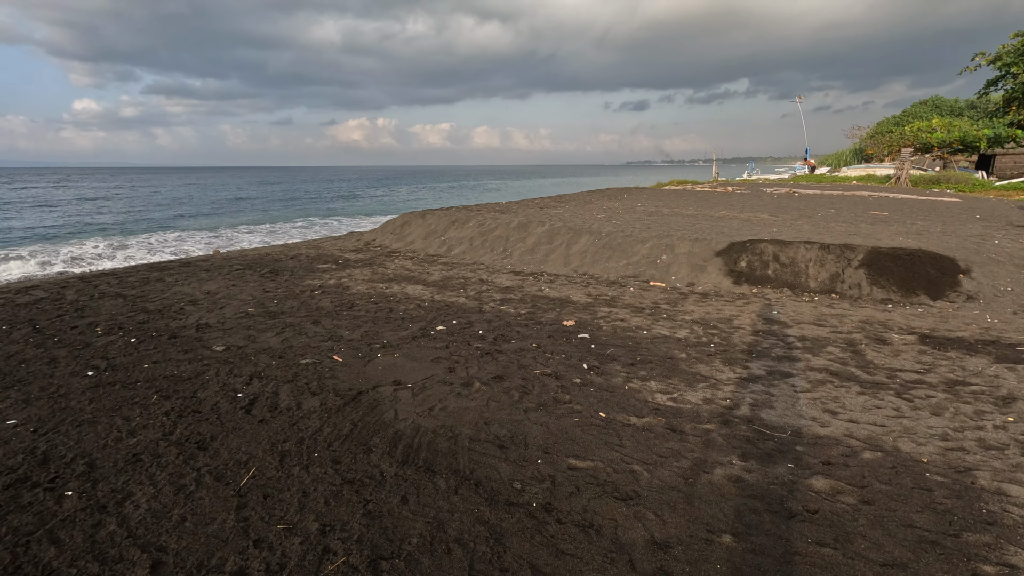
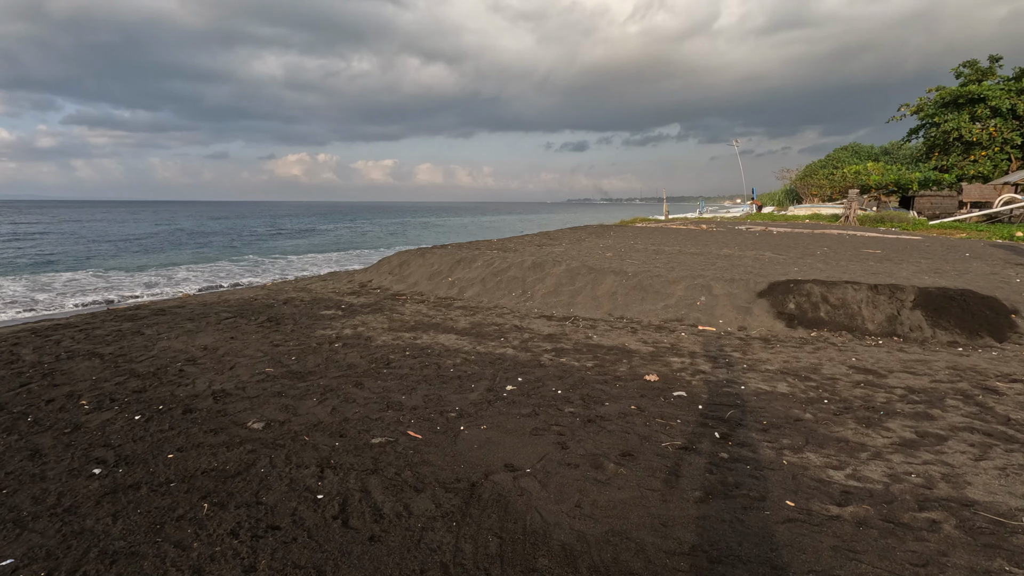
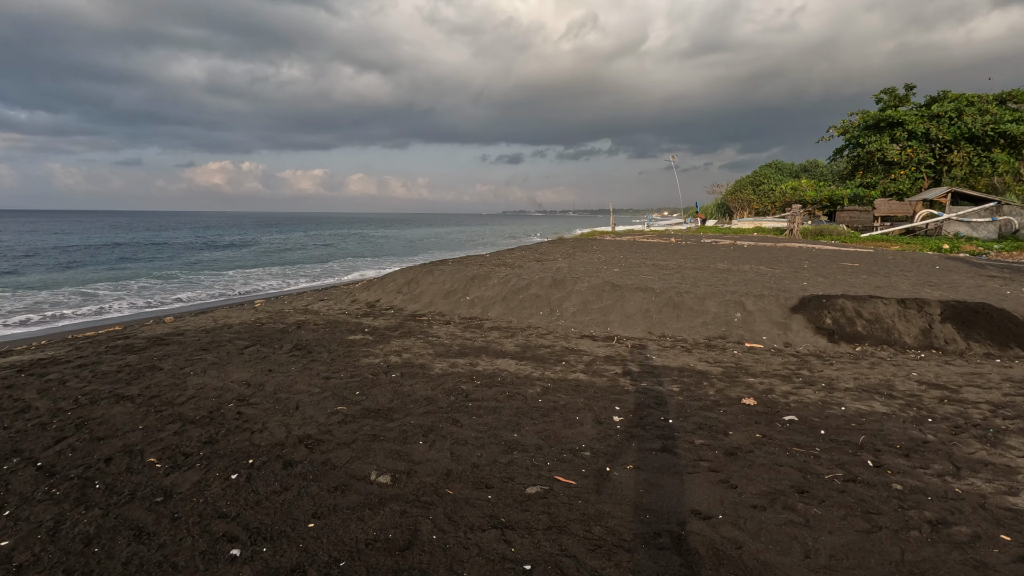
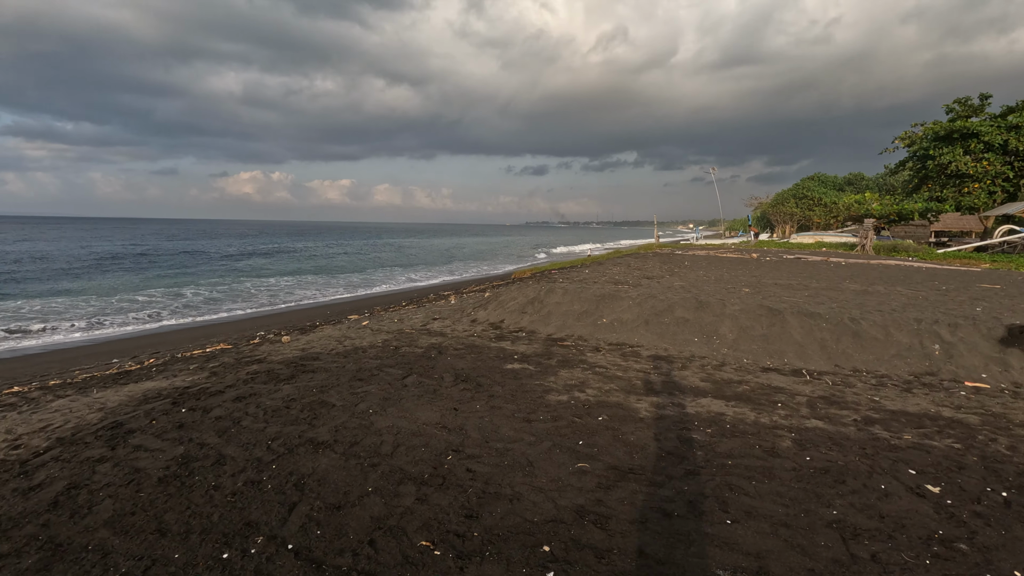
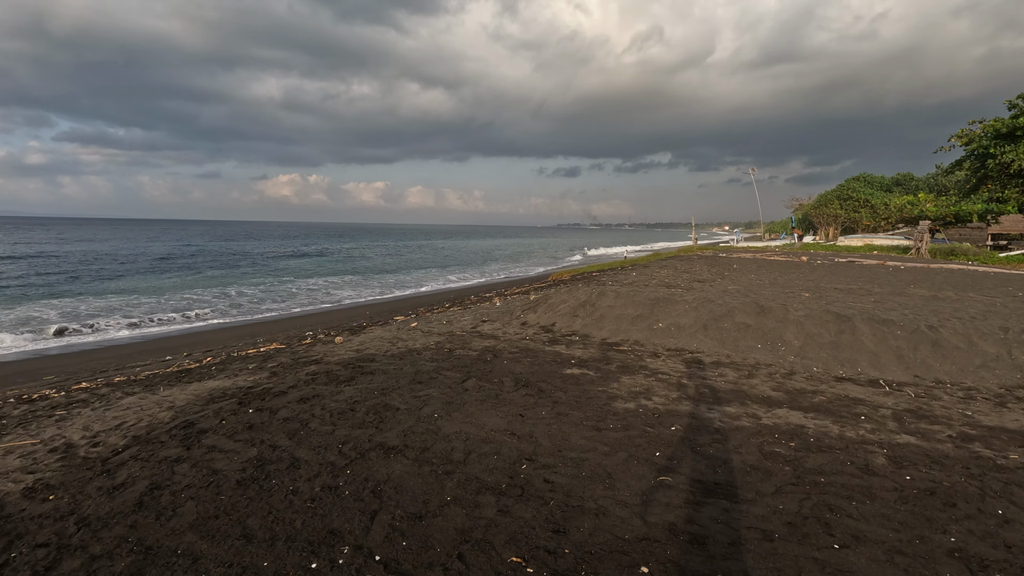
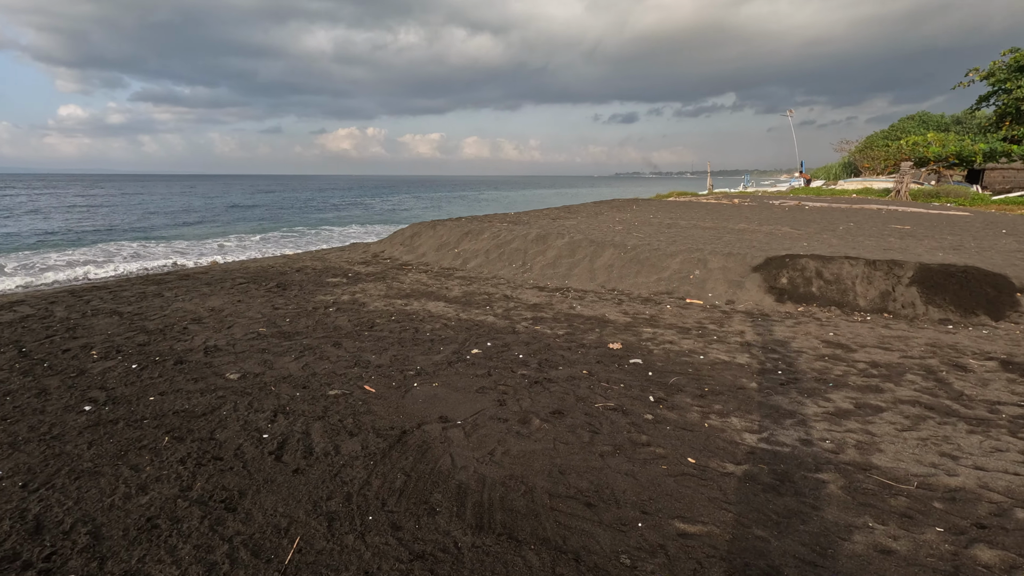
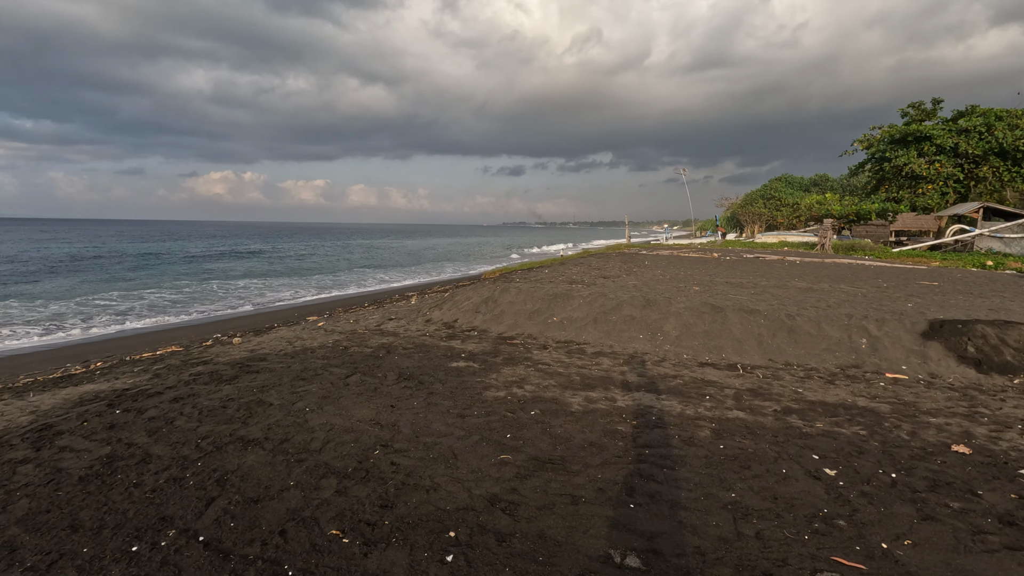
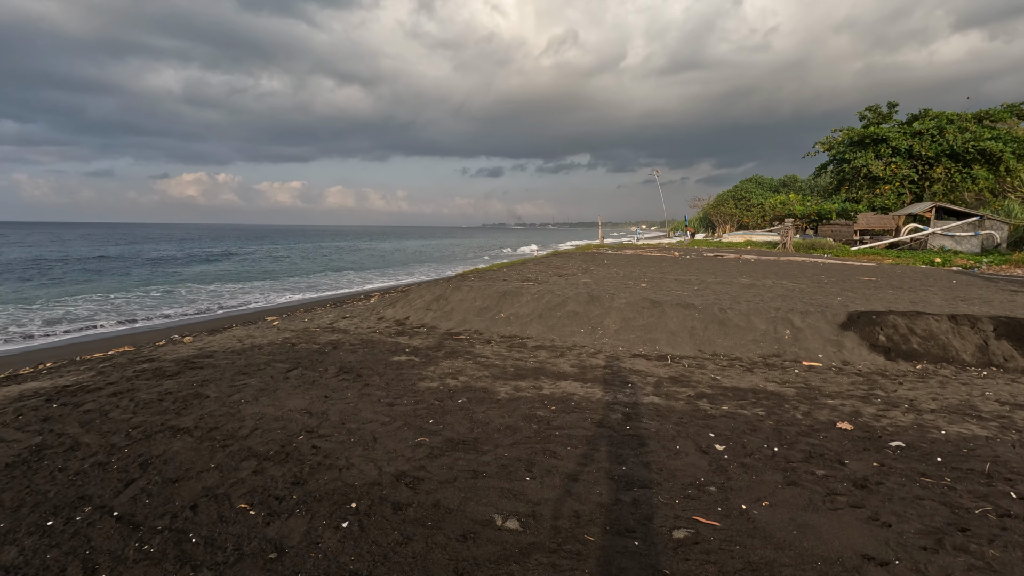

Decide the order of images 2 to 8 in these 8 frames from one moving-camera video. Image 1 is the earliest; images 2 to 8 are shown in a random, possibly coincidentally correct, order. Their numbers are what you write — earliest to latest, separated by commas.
6, 2, 3, 8, 7, 4, 5
